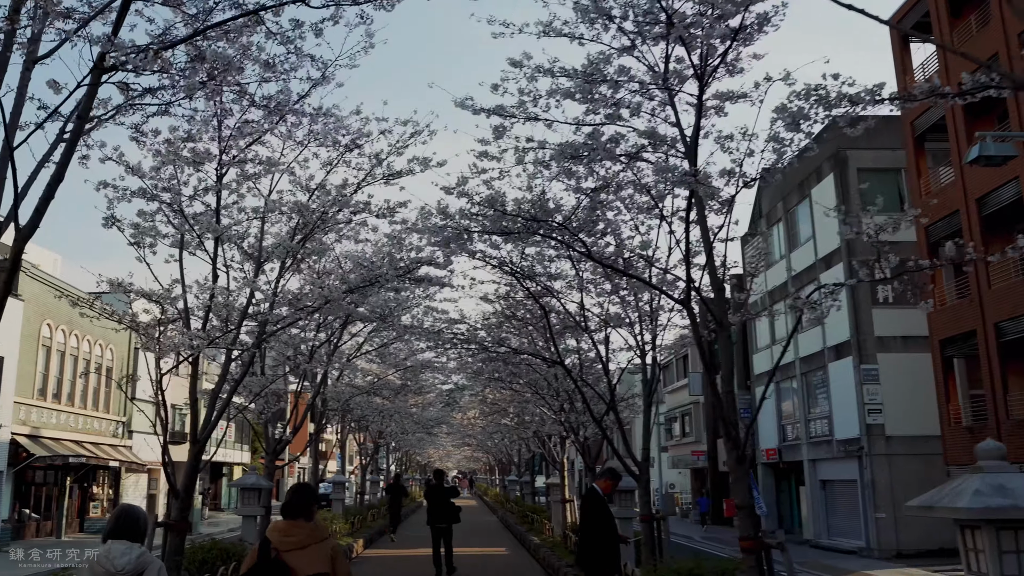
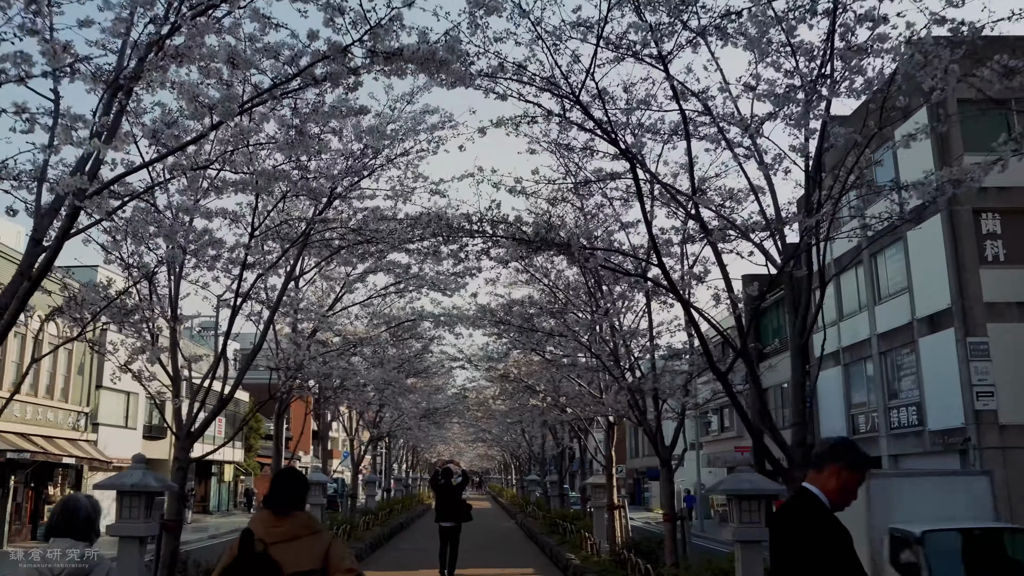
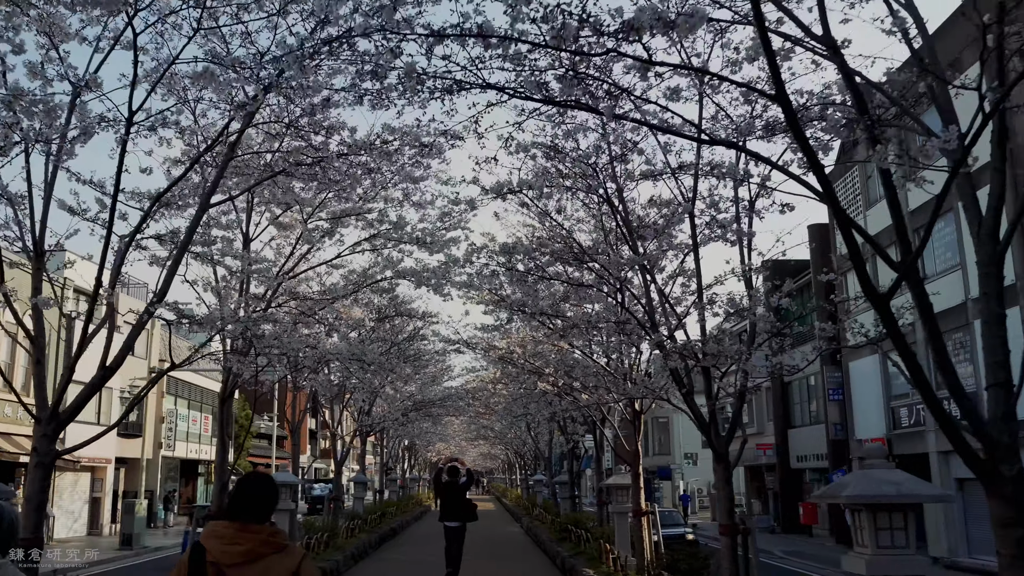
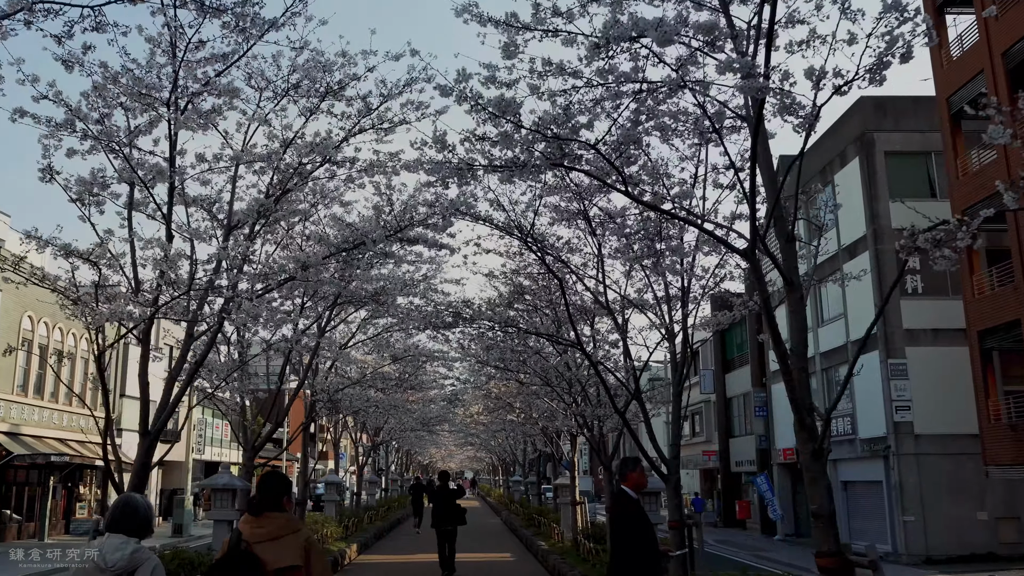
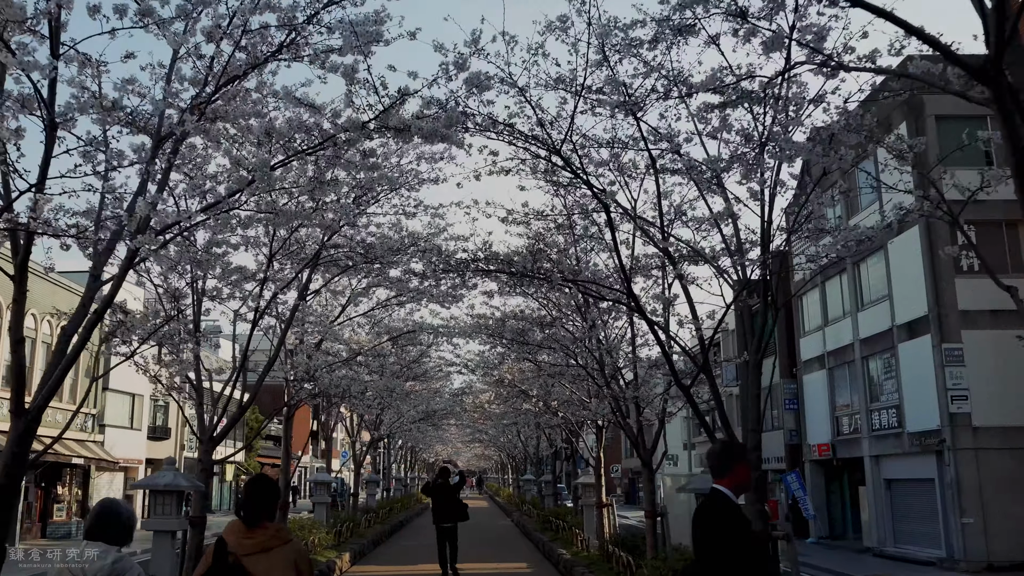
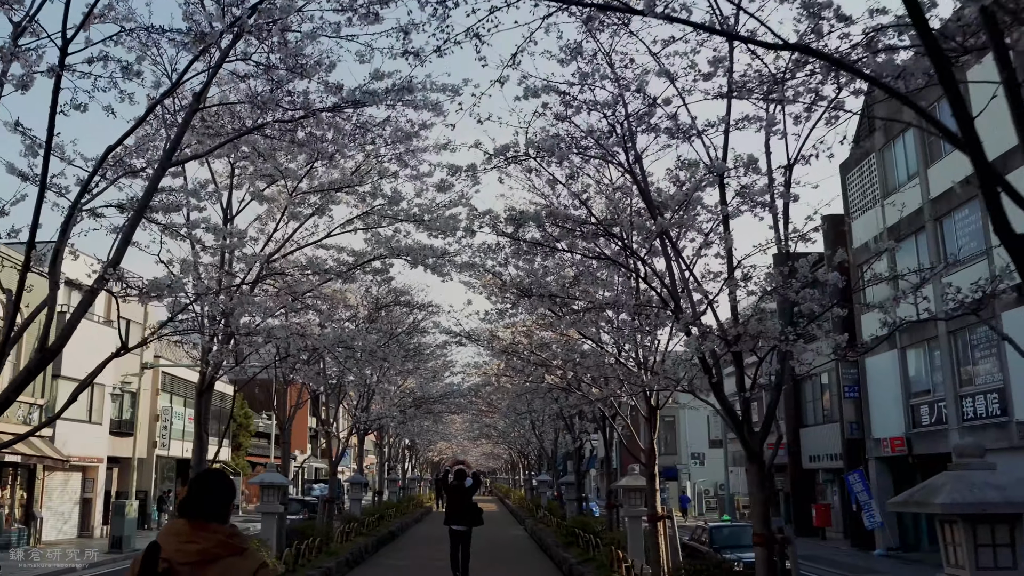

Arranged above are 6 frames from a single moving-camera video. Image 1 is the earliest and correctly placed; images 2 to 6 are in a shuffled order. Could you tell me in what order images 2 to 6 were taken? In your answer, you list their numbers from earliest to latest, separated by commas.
4, 5, 2, 3, 6
